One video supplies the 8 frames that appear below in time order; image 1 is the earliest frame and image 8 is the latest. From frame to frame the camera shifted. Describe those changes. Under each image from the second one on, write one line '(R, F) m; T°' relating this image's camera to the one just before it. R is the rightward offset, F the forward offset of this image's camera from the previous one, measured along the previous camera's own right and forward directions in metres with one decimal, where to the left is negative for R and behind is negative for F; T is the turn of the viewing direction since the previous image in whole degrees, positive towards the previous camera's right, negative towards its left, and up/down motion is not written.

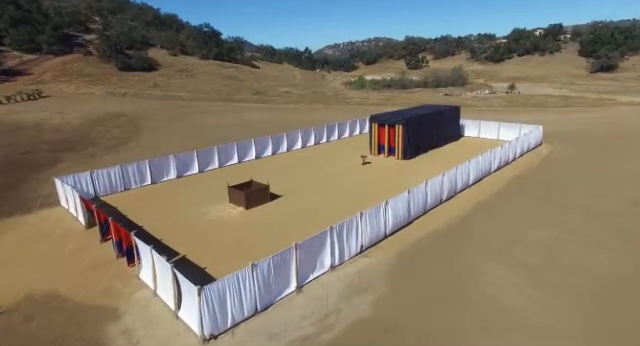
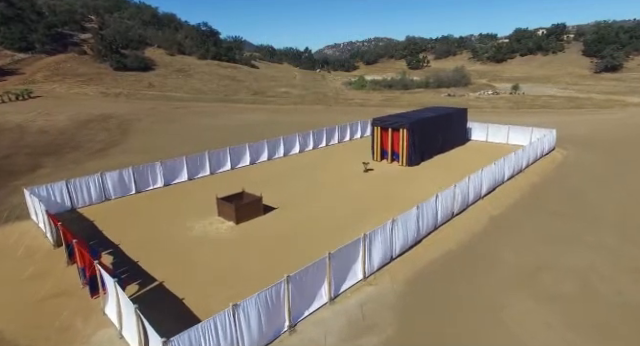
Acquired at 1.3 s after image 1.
(+0.1, +1.6) m; 0°
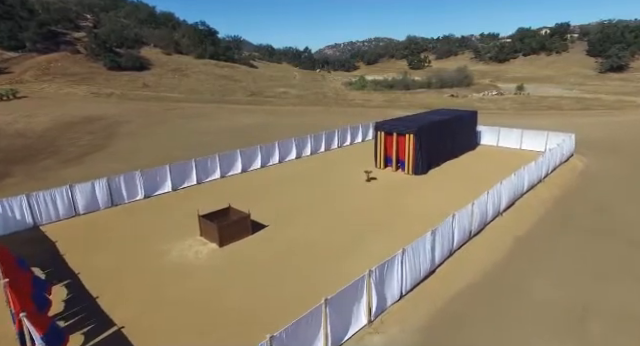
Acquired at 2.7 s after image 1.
(+0.1, +2.0) m; 0°
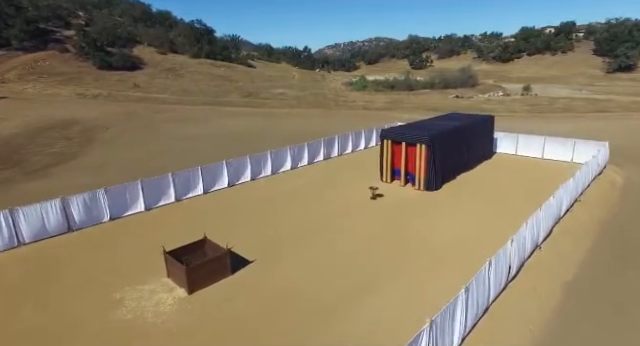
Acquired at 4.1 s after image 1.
(+0.1, +2.7) m; 0°
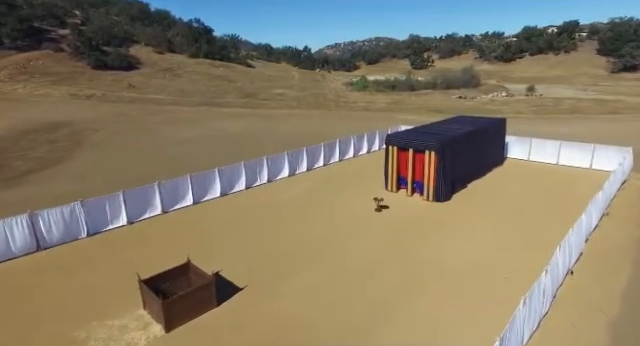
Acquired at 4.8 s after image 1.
(0.0, +1.5) m; 0°
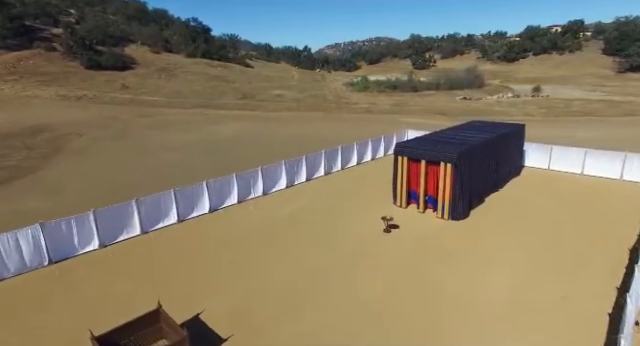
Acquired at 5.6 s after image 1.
(0.0, +1.9) m; 0°
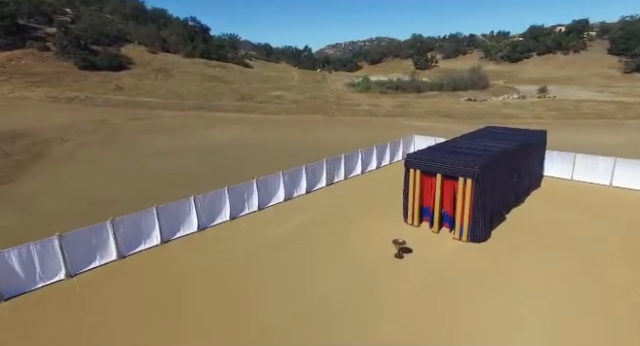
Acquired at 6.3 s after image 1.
(-0.1, +1.7) m; 0°
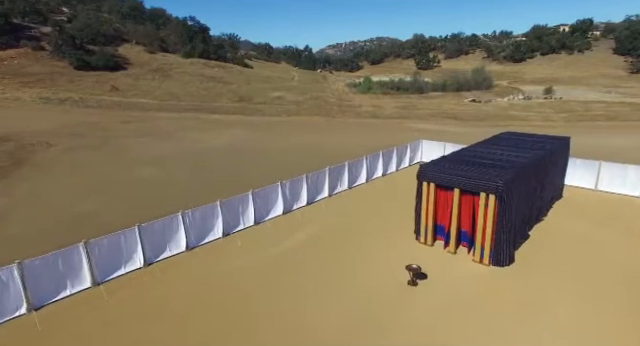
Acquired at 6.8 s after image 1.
(-0.1, +1.5) m; 0°
